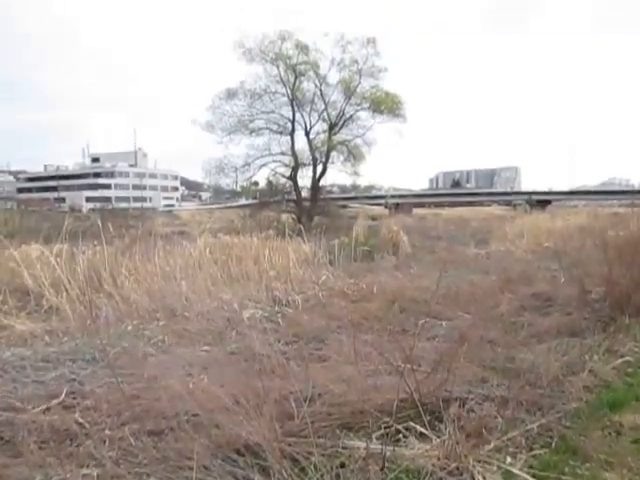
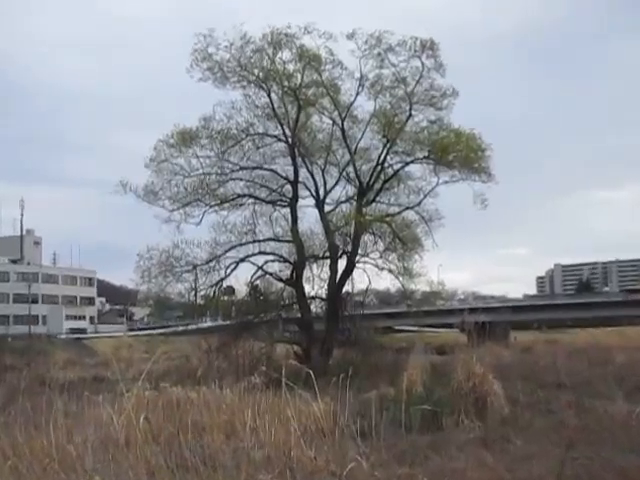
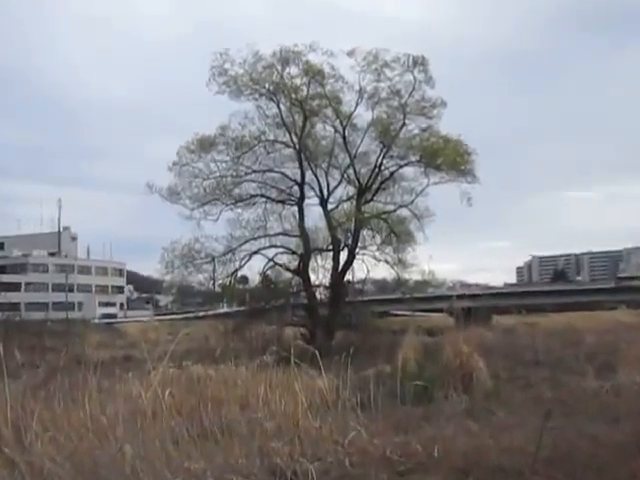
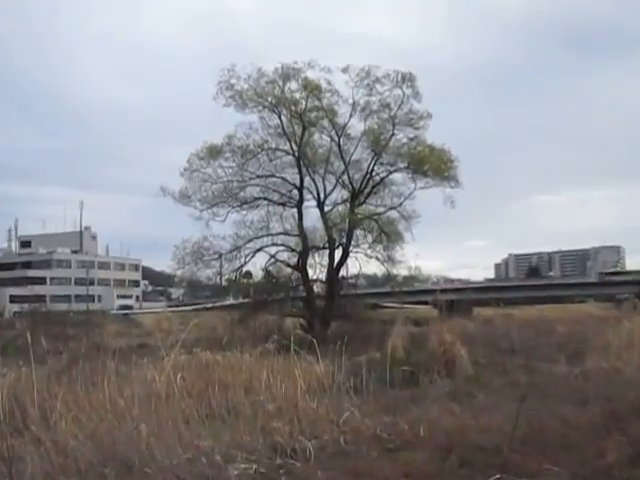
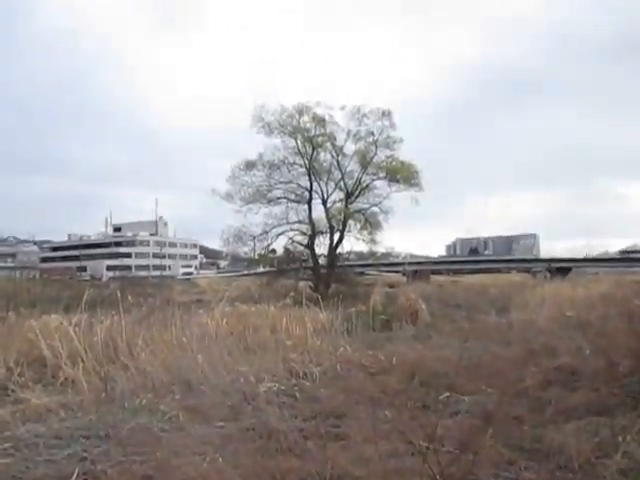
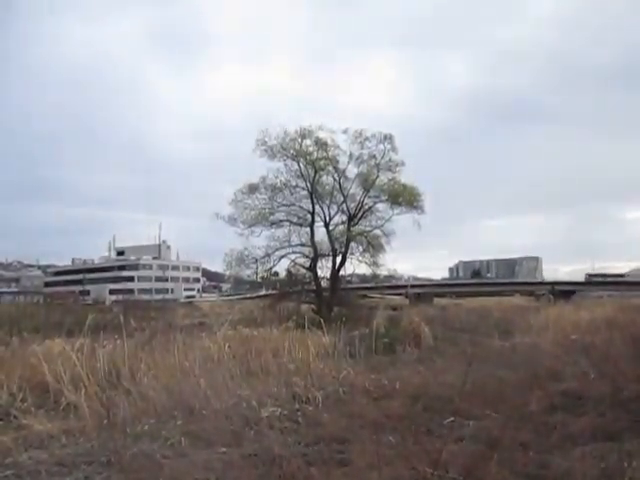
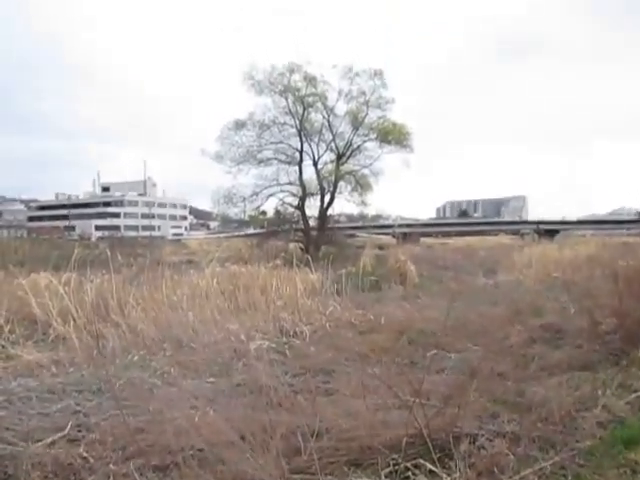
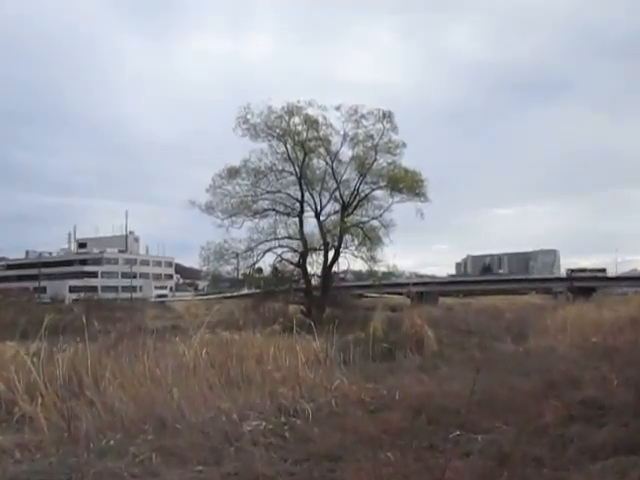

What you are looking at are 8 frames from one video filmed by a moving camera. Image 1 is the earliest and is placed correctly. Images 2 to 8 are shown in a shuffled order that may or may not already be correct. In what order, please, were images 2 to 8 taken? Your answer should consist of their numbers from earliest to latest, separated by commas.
7, 5, 6, 8, 4, 3, 2
